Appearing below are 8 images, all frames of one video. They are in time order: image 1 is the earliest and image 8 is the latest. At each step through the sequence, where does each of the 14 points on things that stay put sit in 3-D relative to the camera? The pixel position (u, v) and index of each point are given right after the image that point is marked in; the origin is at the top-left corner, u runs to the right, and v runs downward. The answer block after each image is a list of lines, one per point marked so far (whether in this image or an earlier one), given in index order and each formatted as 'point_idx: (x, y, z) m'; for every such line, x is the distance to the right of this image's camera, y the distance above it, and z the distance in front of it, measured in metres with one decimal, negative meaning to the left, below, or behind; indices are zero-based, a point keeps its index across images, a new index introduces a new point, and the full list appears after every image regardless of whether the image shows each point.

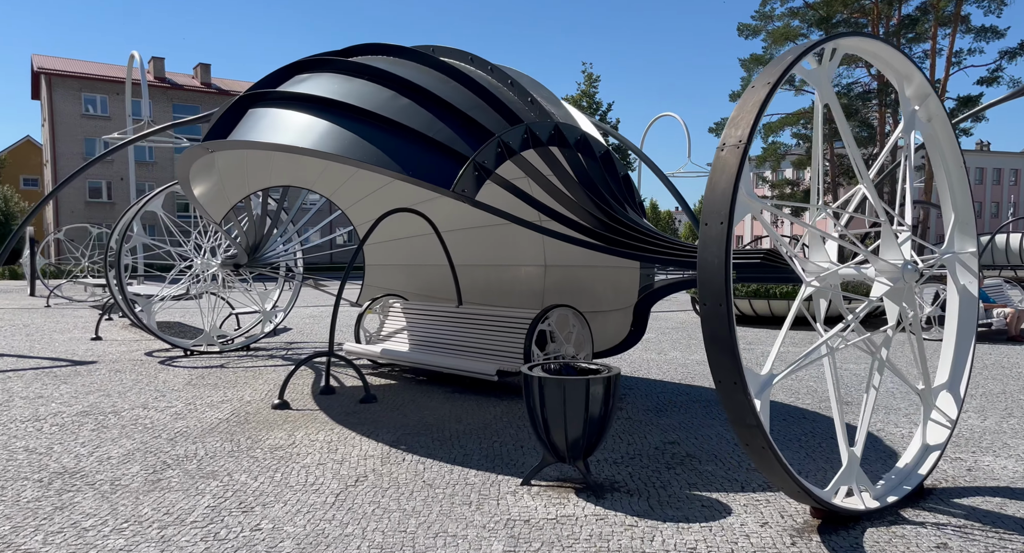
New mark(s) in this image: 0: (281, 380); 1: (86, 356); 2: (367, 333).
0: (-2.5, -1.1, +6.6) m
1: (-6.3, -1.2, +9.0) m
2: (-1.8, -0.7, +7.5) m
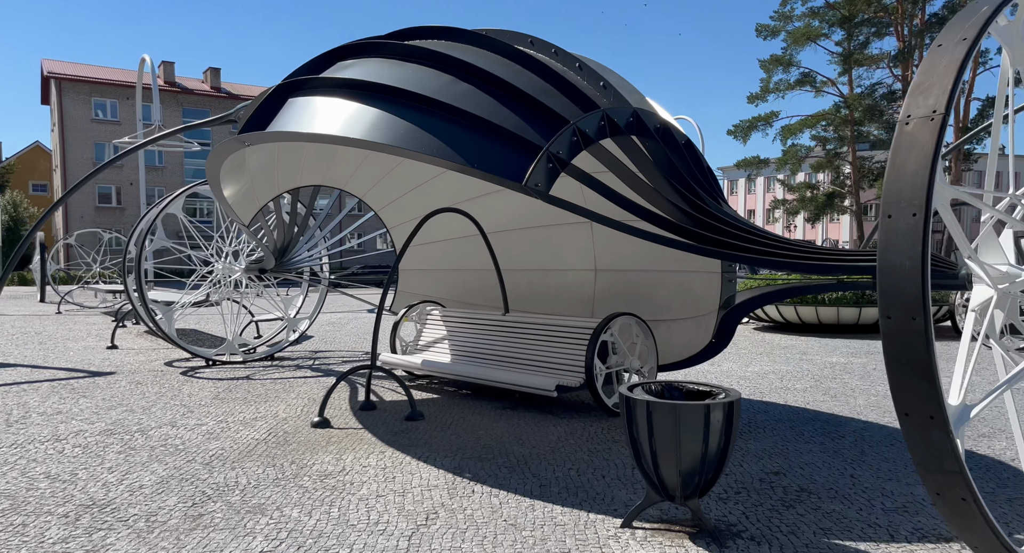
0: (-2.0, -1.2, +6.2) m
1: (-5.8, -1.3, +8.6) m
2: (-1.2, -0.8, +7.1) m
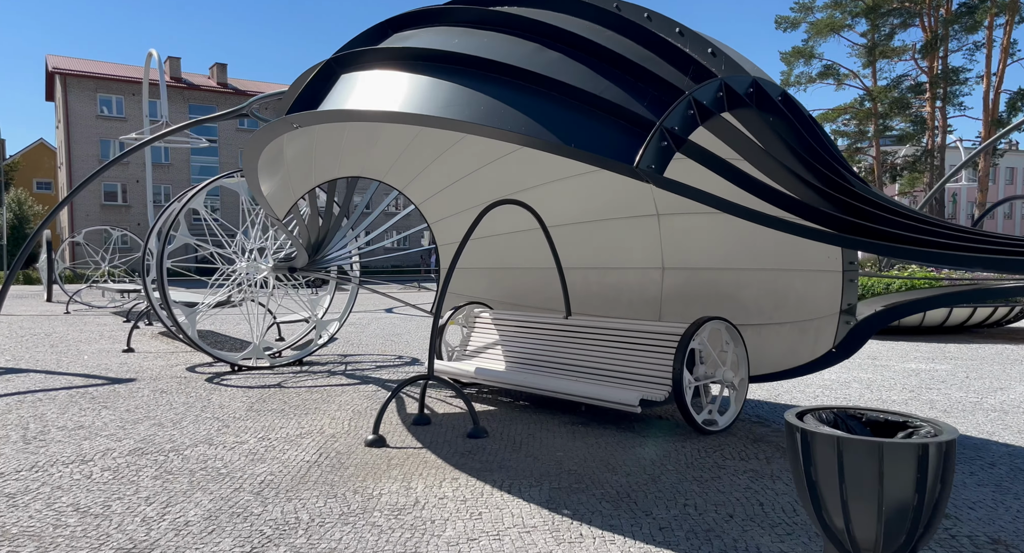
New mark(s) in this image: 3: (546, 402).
0: (-1.4, -1.2, +5.7) m
1: (-5.2, -1.3, +8.1) m
2: (-0.7, -0.8, +6.5) m
3: (+0.3, -1.2, +5.6) m
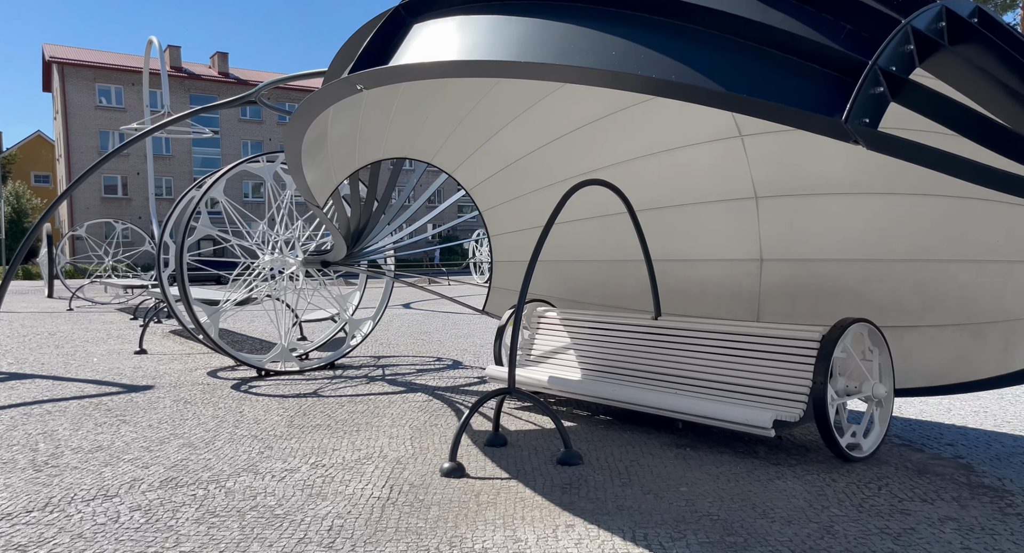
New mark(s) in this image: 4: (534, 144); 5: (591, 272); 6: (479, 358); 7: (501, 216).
0: (-0.8, -1.2, +4.9) m
1: (-4.5, -1.2, +7.4) m
2: (0.0, -0.7, +5.8) m
3: (+1.0, -1.1, +4.9) m
4: (+0.2, +1.2, +5.5) m
5: (+0.8, 0.0, +6.1) m
6: (-0.4, -1.1, +8.2) m
7: (-0.1, +0.7, +6.6) m
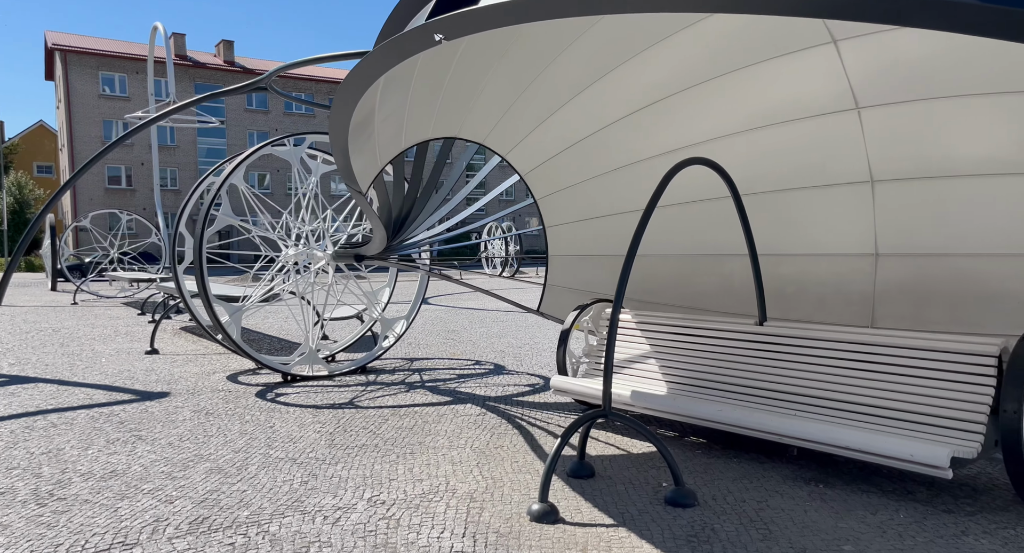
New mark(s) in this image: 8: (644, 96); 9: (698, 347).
0: (-0.2, -1.2, +4.3) m
1: (-4.0, -1.2, +6.7) m
2: (+0.5, -0.7, +5.1) m
3: (+1.5, -1.1, +4.2) m
4: (+0.8, +1.3, +4.8) m
5: (+1.4, +0.1, +5.4) m
6: (+0.1, -1.1, +7.5) m
7: (+0.5, +0.7, +5.9) m
8: (+1.0, +1.3, +4.5) m
9: (+1.4, -0.5, +4.5) m
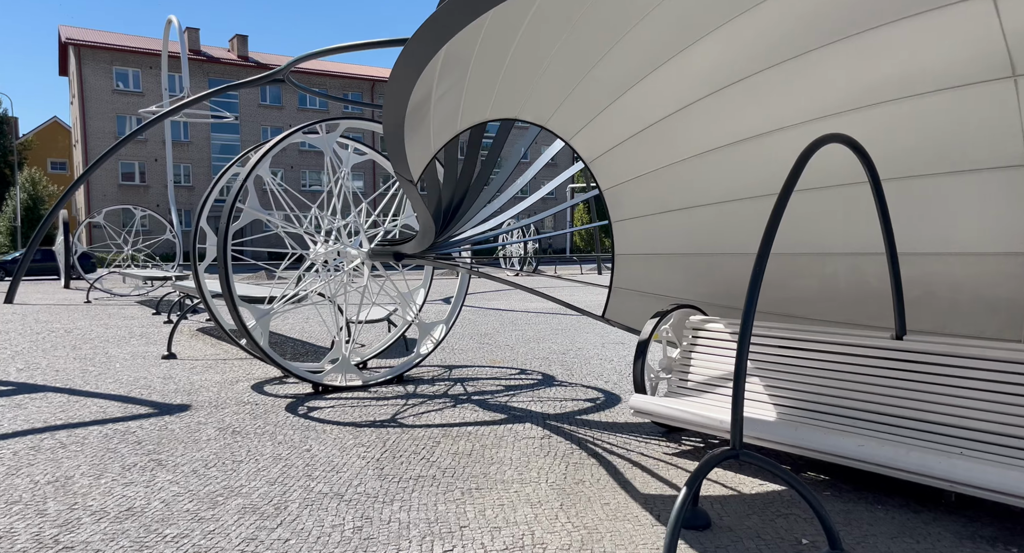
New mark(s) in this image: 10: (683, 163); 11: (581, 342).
0: (+0.3, -1.2, +3.6) m
1: (-3.4, -1.2, +6.1) m
2: (+1.1, -0.7, +4.5) m
3: (+2.0, -1.2, +3.5) m
4: (+1.3, +1.2, +4.1) m
5: (+1.9, 0.0, +4.7) m
6: (+0.7, -1.1, +6.9) m
7: (+1.0, +0.7, +5.2) m
8: (+1.5, +1.3, +3.8) m
9: (+1.9, -0.5, +3.8) m
10: (+1.3, +0.9, +4.8) m
11: (+1.0, -1.0, +8.8) m
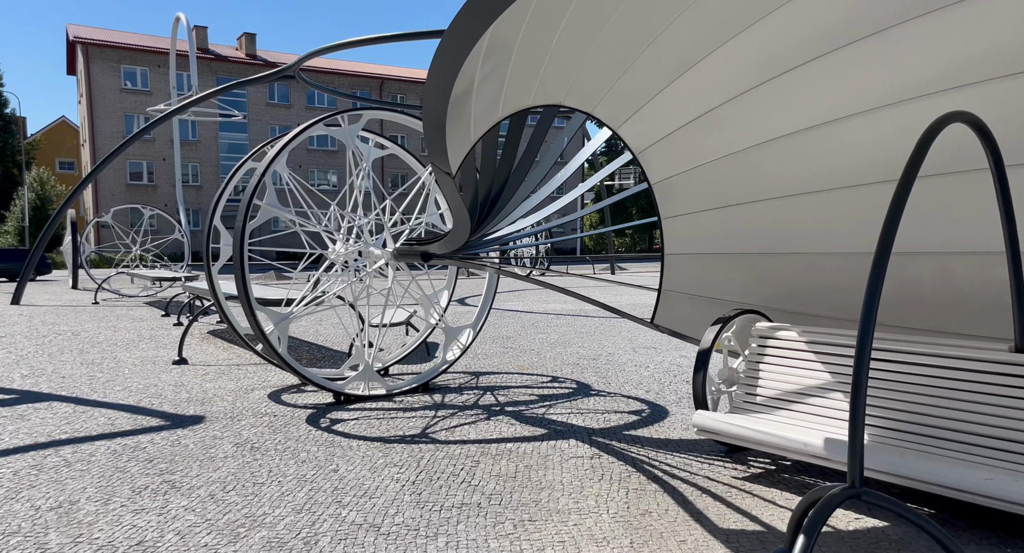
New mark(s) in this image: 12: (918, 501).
0: (+0.6, -1.2, +3.2) m
1: (-3.1, -1.2, +5.7) m
2: (+1.4, -0.8, +4.0) m
3: (+2.3, -1.2, +3.1) m
4: (+1.6, +1.2, +3.7) m
5: (+2.2, 0.0, +4.3) m
6: (+1.0, -1.1, +6.5) m
7: (+1.3, +0.7, +4.8) m
8: (+1.8, +1.3, +3.4) m
9: (+2.2, -0.6, +3.4) m
10: (+1.7, +0.9, +4.3) m
11: (+1.4, -1.0, +8.4) m
12: (+2.2, -1.2, +3.3) m
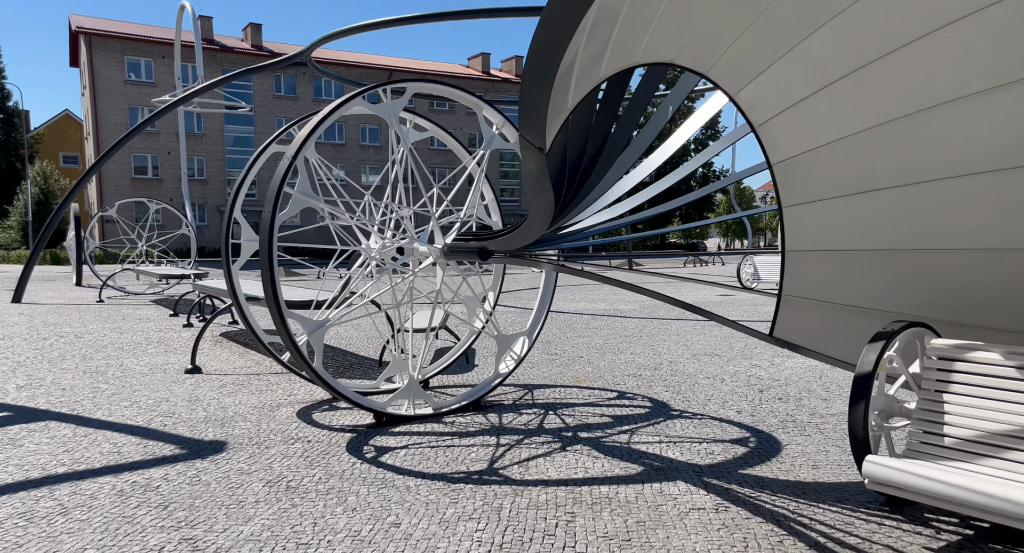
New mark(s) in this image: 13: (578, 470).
0: (+1.1, -1.3, +2.4) m
1: (-2.5, -1.2, +4.9) m
2: (+1.9, -0.8, +3.2) m
3: (+2.9, -1.2, +2.3) m
4: (+2.1, +1.2, +2.9) m
5: (+2.8, 0.0, +3.5) m
6: (+1.6, -1.1, +5.6) m
7: (+1.9, +0.6, +4.0) m
8: (+2.4, +1.2, +2.5) m
9: (+2.7, -0.6, +2.5) m
10: (+2.2, +0.8, +3.5) m
11: (+1.9, -1.0, +7.6) m
12: (+2.7, -1.2, +2.5) m
13: (+0.5, -1.2, +3.8) m
